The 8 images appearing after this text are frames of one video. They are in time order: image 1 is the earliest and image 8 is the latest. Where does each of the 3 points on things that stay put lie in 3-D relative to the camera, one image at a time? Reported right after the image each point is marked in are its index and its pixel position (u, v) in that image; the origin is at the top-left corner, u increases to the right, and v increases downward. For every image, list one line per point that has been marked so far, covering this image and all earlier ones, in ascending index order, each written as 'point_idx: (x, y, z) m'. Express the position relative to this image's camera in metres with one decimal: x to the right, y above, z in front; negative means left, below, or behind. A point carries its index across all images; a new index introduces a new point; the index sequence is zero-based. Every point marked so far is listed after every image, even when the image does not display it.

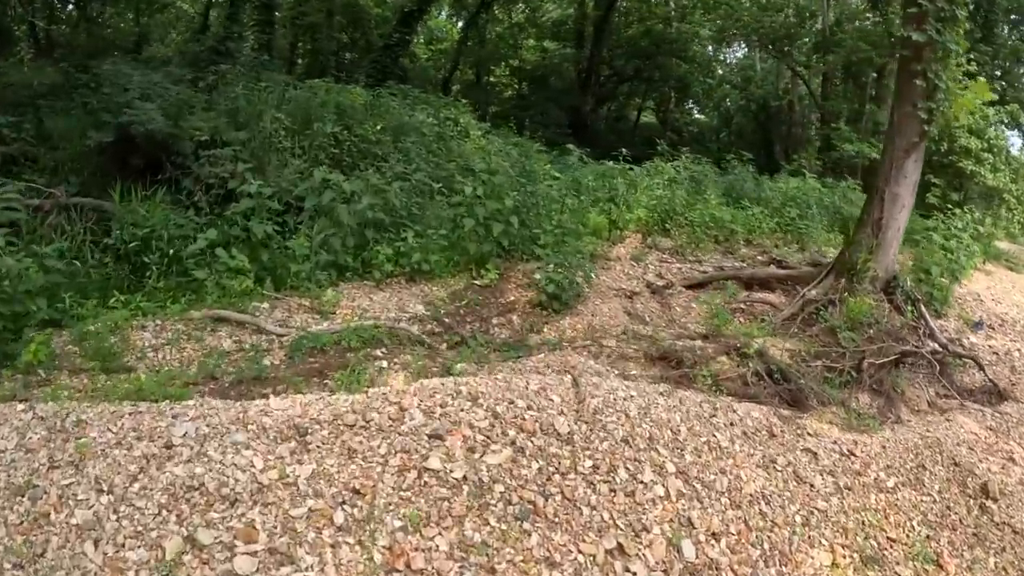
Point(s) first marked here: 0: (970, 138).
0: (+7.6, +2.6, +12.7) m
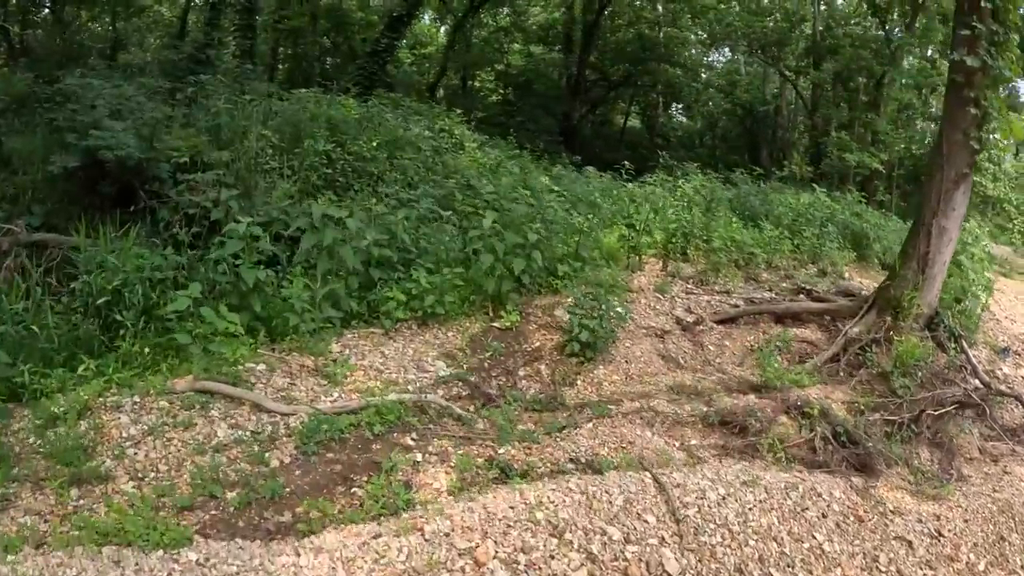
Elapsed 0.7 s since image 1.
0: (+7.5, +2.3, +12.3) m
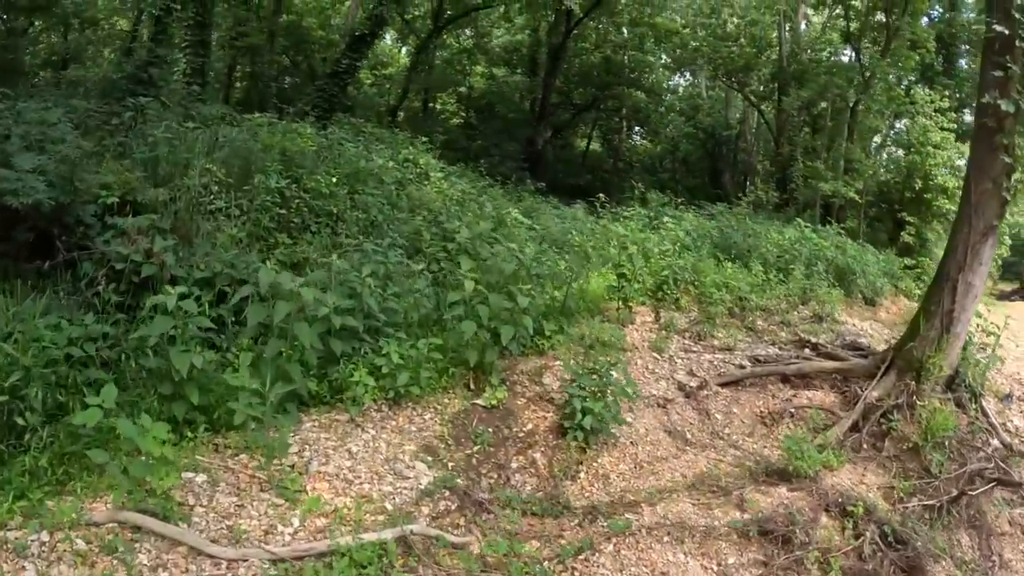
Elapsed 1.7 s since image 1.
0: (+7.0, +1.8, +12.1) m
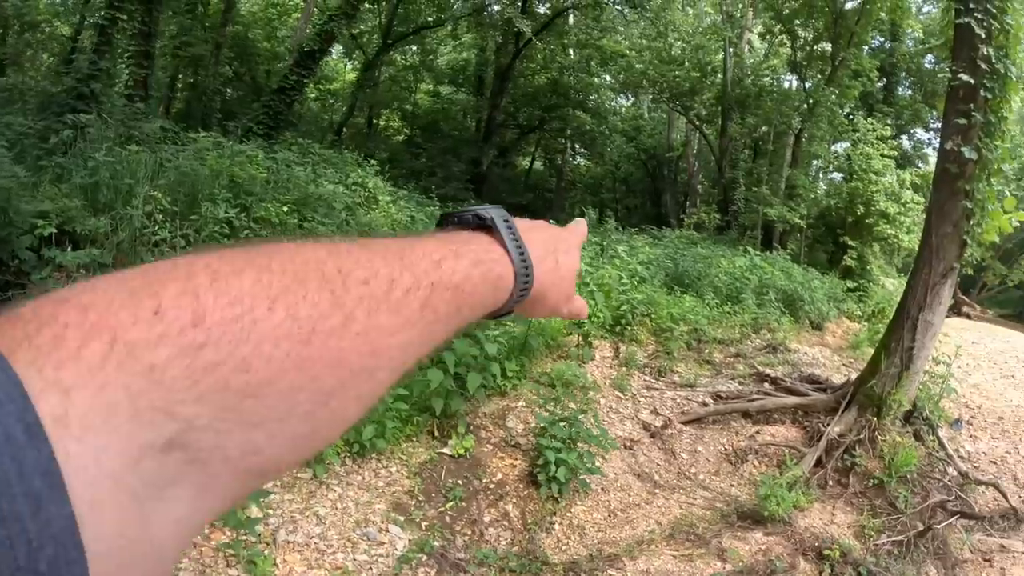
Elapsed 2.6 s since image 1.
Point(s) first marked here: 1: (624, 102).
0: (+6.2, +1.4, +12.5) m
1: (+2.4, +4.3, +17.0) m
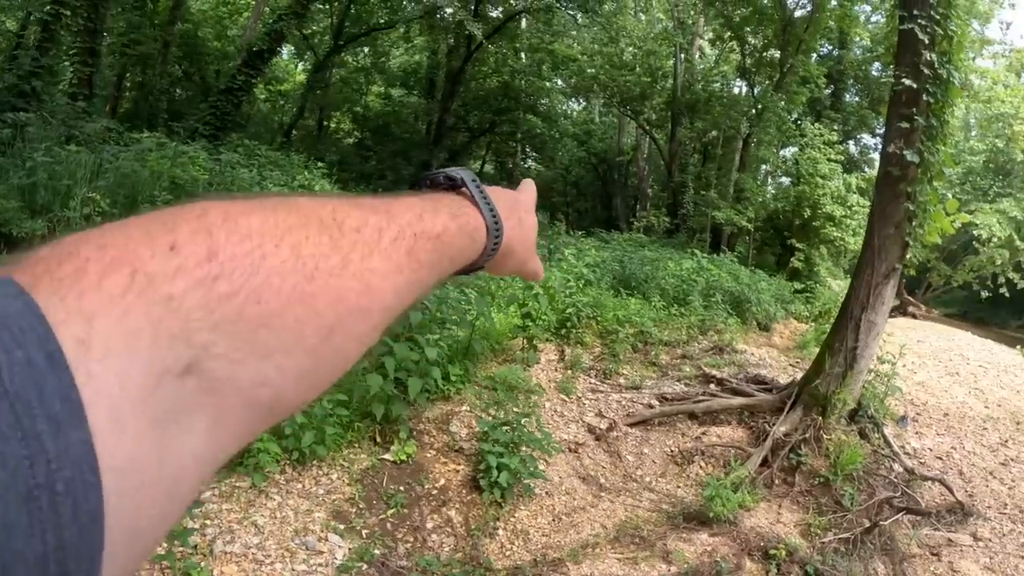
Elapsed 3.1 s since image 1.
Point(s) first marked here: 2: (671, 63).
0: (+5.5, +1.4, +12.8) m
1: (+1.4, +4.2, +17.1) m
2: (+3.2, +4.6, +15.2) m
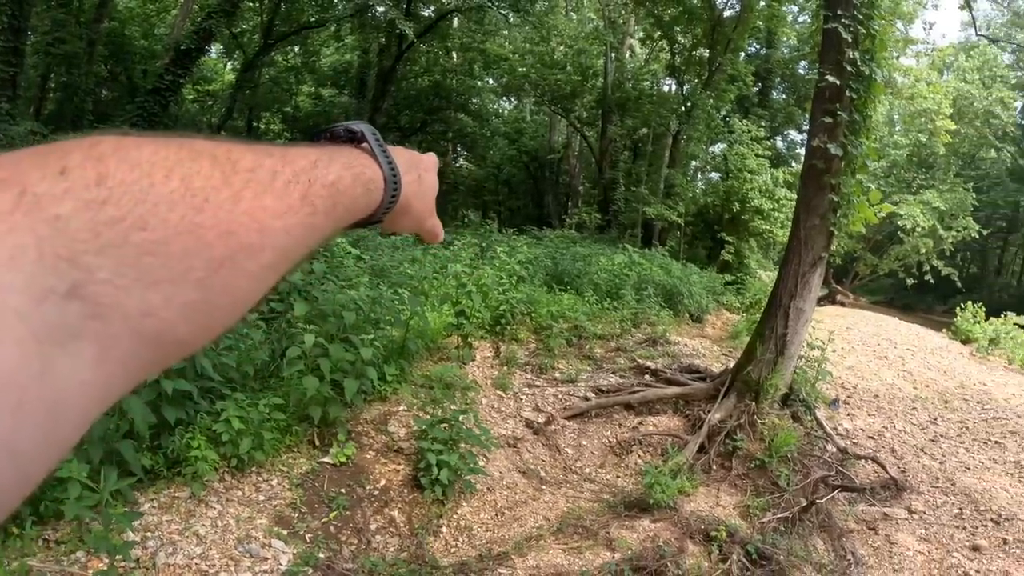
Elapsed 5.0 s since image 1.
0: (+4.5, +1.6, +13.1) m
1: (-0.1, +4.2, +17.2) m
2: (+1.9, +4.7, +15.5) m
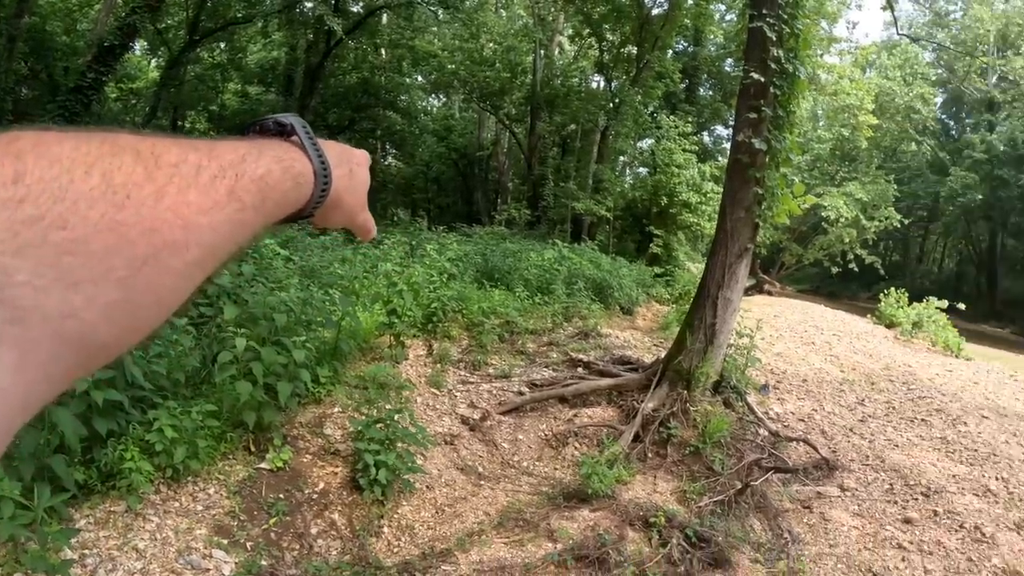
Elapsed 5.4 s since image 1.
0: (+3.3, +1.7, +13.5) m
1: (-1.5, +4.2, +17.2) m
2: (+0.6, +4.8, +15.6) m
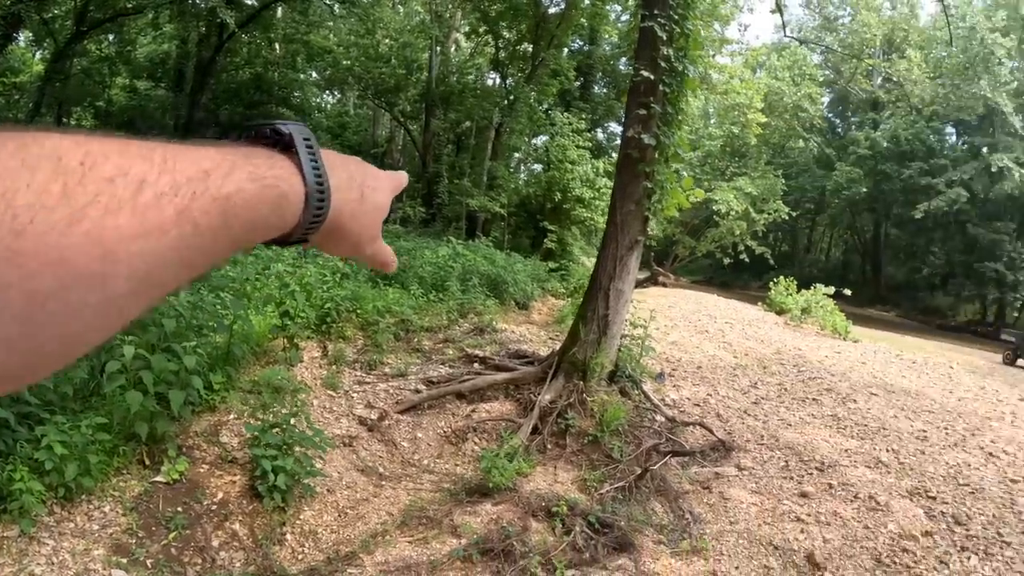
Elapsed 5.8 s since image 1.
0: (+1.6, +1.9, +13.8) m
1: (-3.8, +4.2, +16.9) m
2: (-1.6, +4.8, +15.6) m
